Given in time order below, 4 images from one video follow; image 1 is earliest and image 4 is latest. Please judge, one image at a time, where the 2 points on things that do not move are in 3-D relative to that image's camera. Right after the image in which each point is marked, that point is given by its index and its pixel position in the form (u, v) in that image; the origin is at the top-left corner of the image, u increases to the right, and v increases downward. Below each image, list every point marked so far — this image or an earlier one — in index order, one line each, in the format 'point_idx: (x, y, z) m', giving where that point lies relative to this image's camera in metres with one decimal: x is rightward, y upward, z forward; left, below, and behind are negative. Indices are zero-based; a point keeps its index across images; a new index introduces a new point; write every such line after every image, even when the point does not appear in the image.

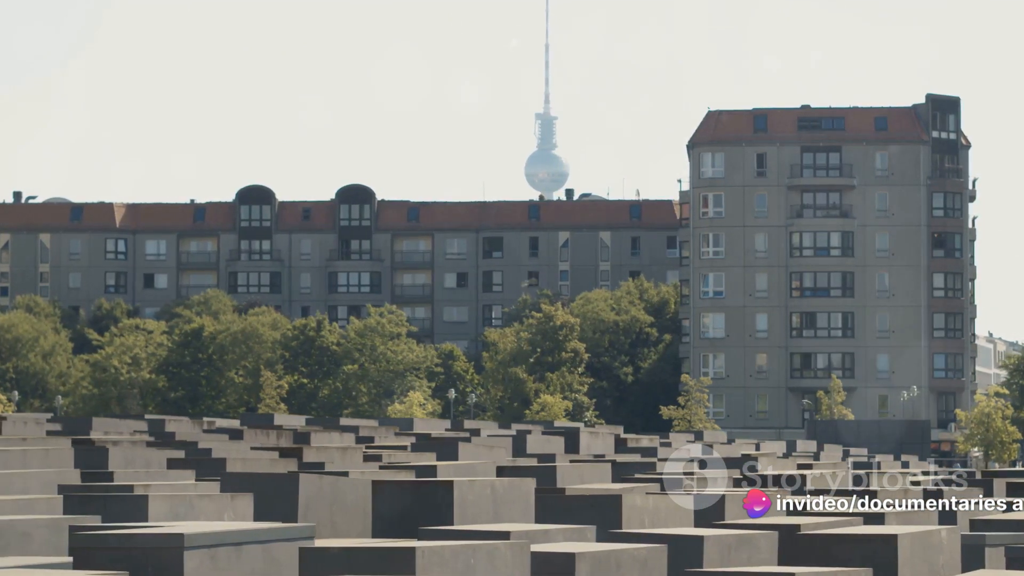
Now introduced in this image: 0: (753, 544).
0: (+2.5, -2.6, +18.8) m
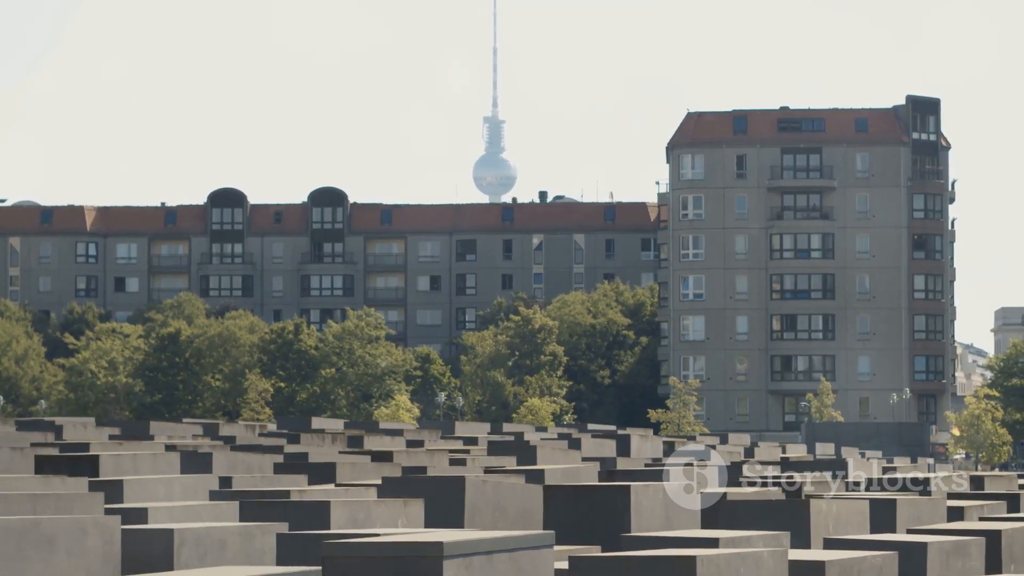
0: (+4.4, -2.6, +17.9) m
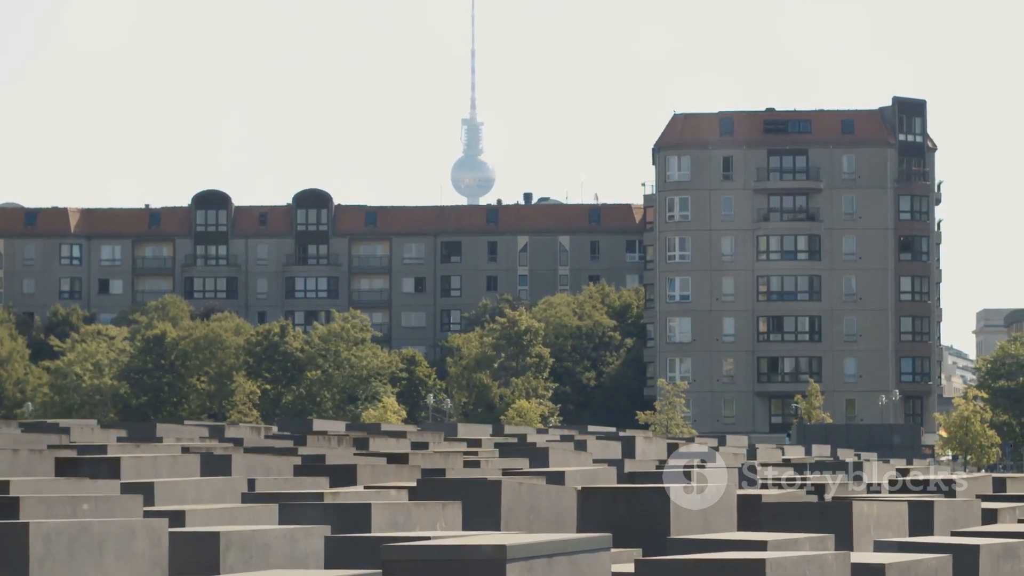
0: (+4.9, -2.6, +17.7) m
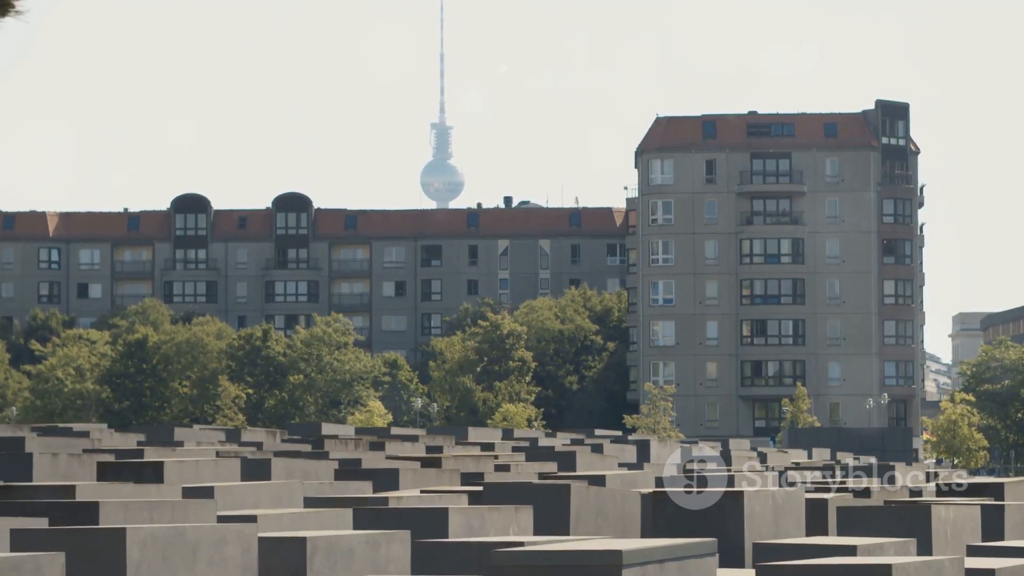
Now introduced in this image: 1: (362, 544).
0: (+5.6, -2.6, +17.4) m
1: (-1.3, -2.2, +15.7) m
